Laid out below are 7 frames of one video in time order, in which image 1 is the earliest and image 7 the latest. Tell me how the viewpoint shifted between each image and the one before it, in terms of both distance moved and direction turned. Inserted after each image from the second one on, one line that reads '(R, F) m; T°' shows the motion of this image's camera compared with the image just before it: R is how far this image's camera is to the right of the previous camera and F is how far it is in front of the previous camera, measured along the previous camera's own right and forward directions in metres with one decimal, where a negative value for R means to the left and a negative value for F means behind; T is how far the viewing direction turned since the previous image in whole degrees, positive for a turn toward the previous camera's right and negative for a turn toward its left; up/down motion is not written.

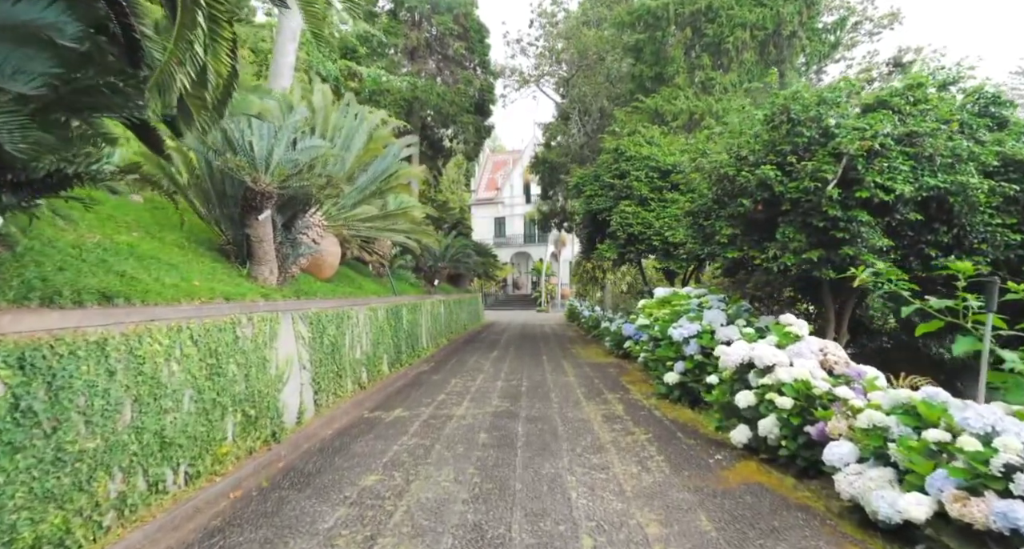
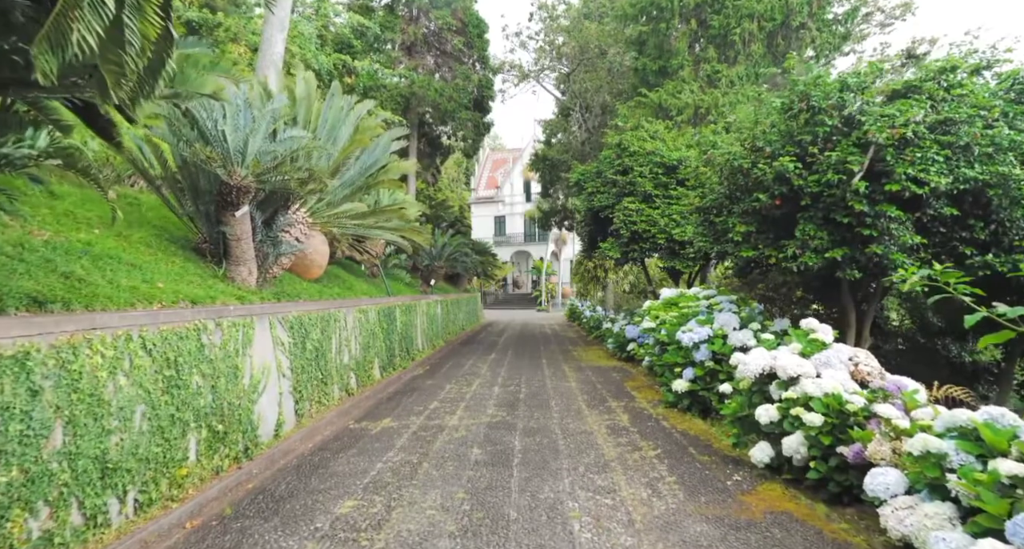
(0.0, +0.4) m; 0°
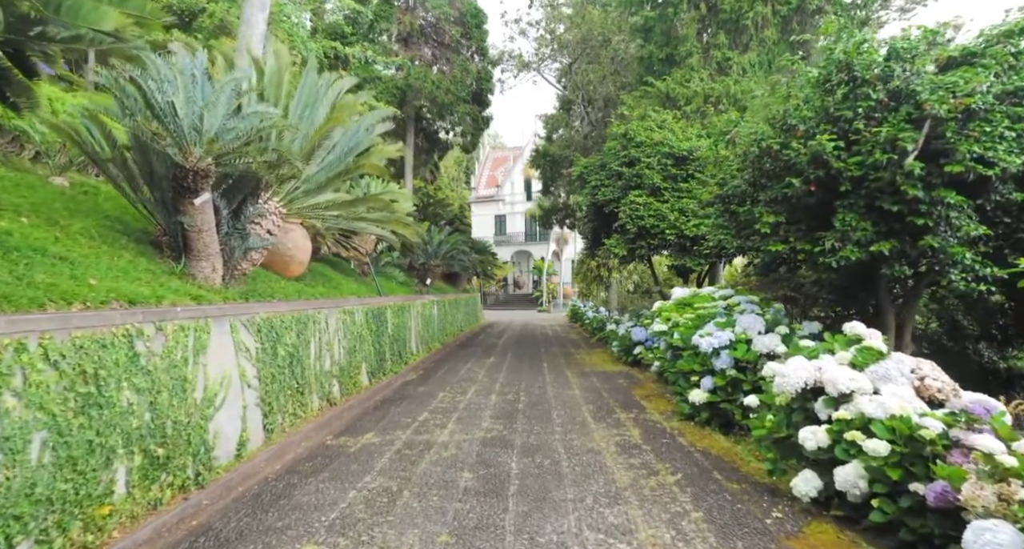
(0.0, +0.7) m; 0°
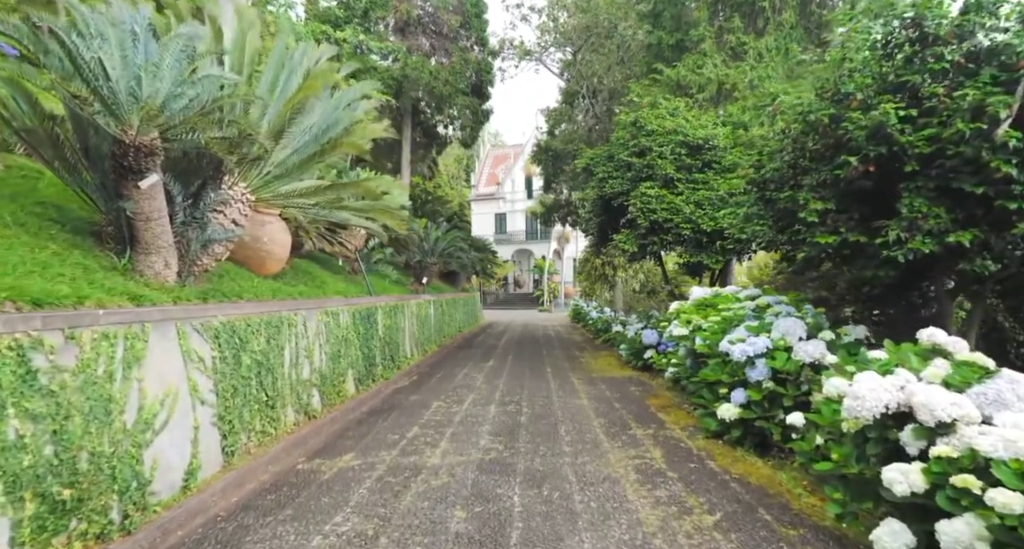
(0.0, +0.8) m; 0°
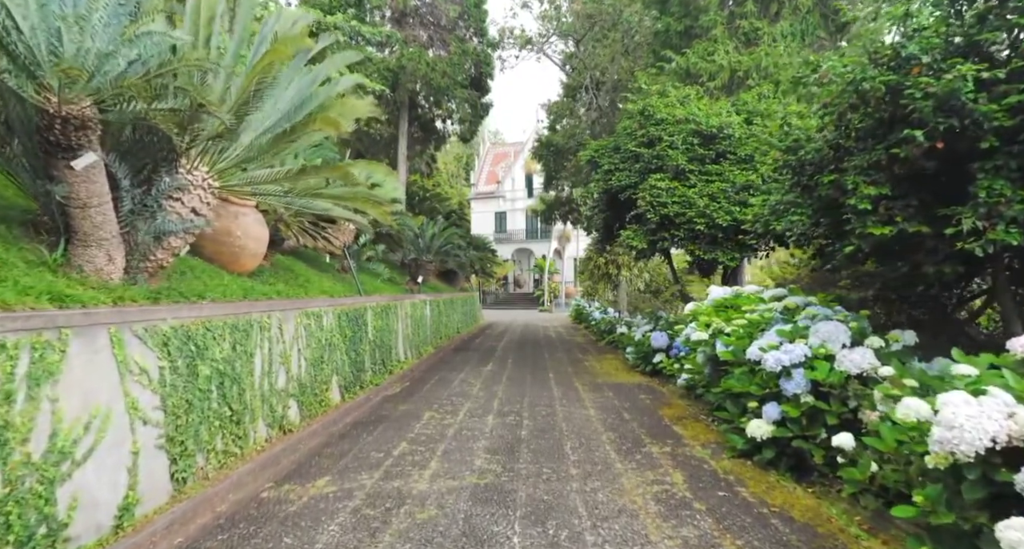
(0.0, +0.6) m; 0°
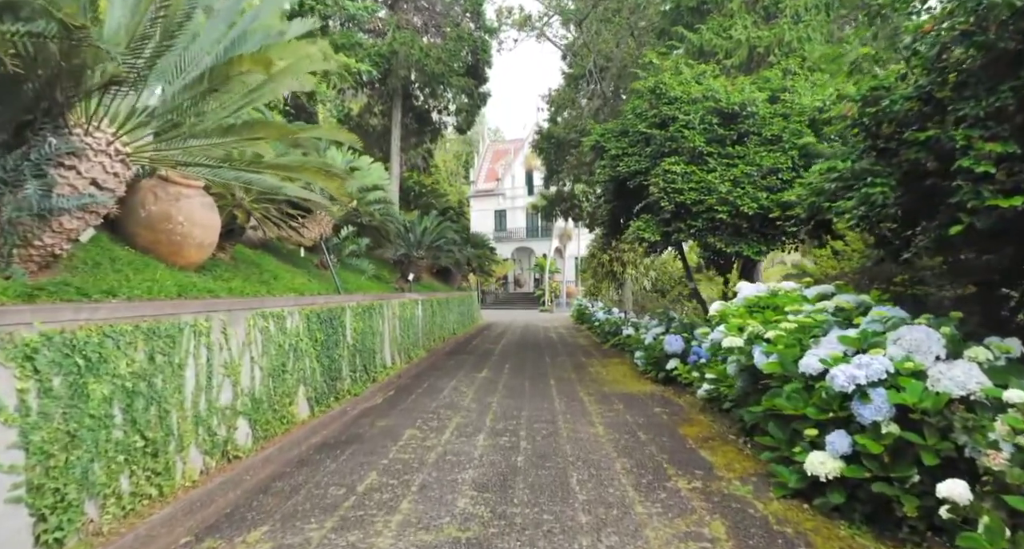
(+0.1, +1.0) m; 0°
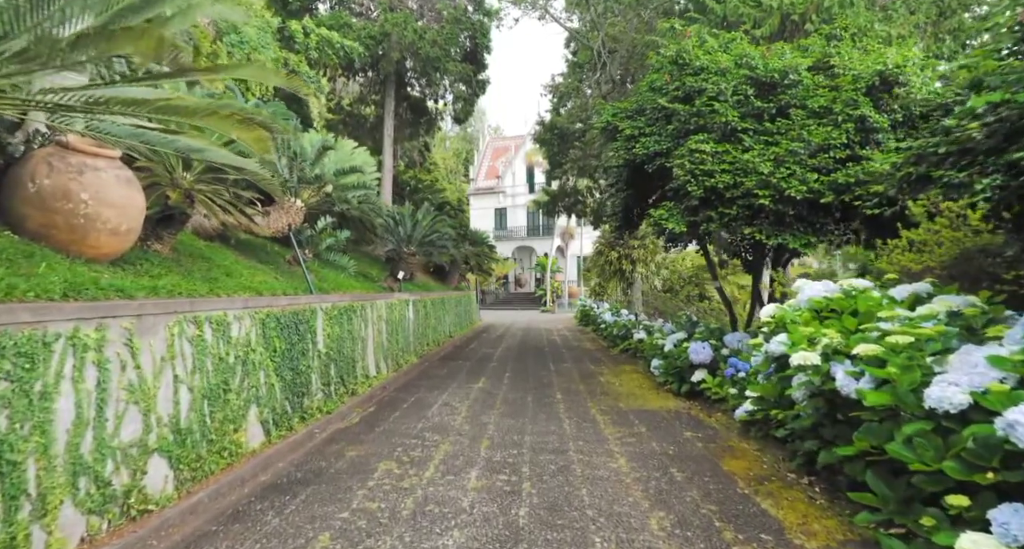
(0.0, +1.1) m; 0°
